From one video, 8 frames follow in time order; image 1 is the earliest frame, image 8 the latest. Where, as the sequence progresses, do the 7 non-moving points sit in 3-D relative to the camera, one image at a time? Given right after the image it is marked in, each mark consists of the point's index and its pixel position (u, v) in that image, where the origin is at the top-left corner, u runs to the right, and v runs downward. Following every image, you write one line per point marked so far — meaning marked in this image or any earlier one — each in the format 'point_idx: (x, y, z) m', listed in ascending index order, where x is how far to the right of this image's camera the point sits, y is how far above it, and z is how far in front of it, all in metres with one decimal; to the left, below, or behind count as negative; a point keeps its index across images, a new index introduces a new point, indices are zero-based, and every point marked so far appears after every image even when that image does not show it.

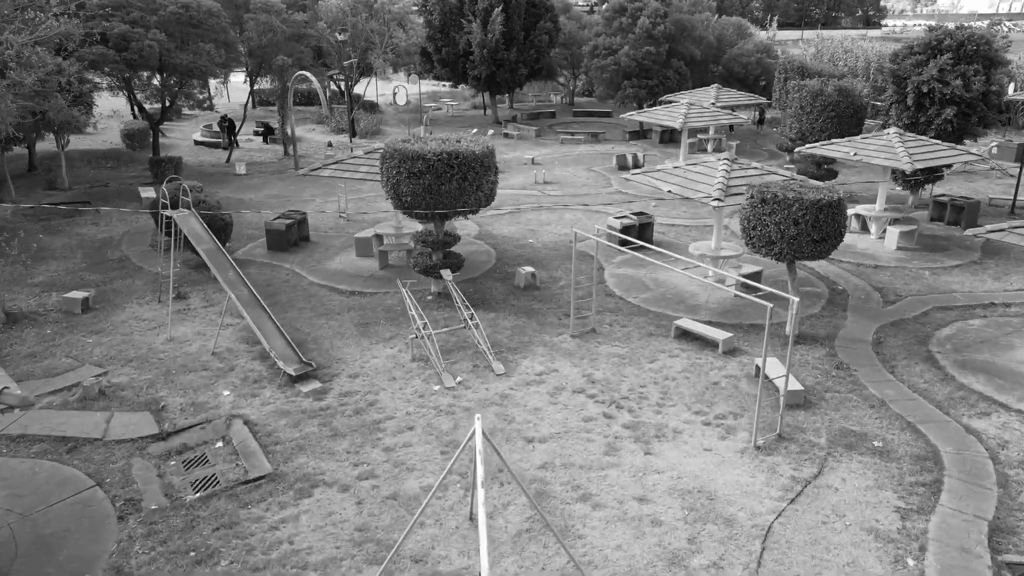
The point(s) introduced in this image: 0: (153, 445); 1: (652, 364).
0: (-5.5, -2.4, +11.0) m
1: (+2.6, -1.4, +13.5) m
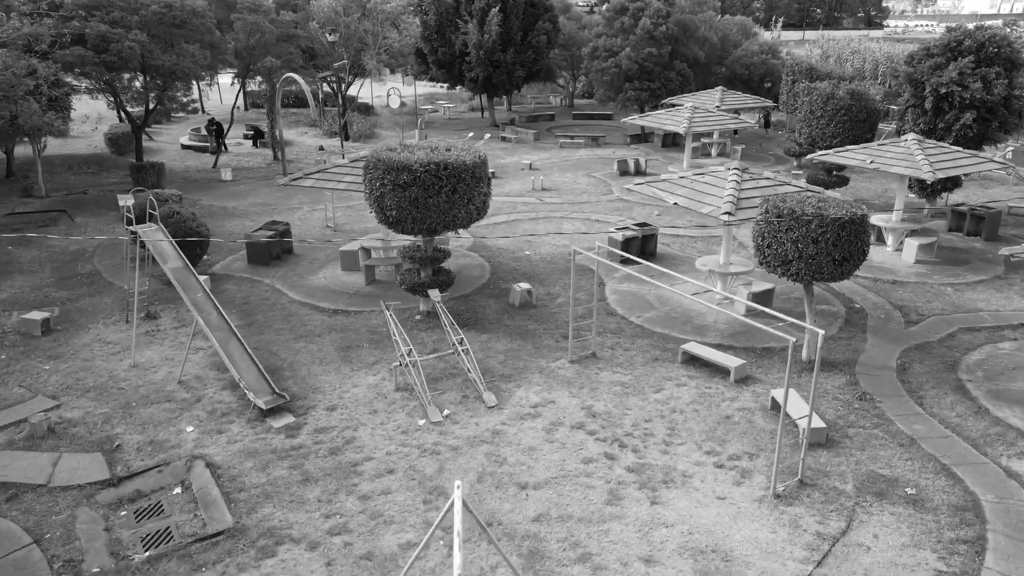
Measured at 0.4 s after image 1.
0: (-5.6, -2.8, +9.9) m
1: (+2.5, -1.8, +12.4) m
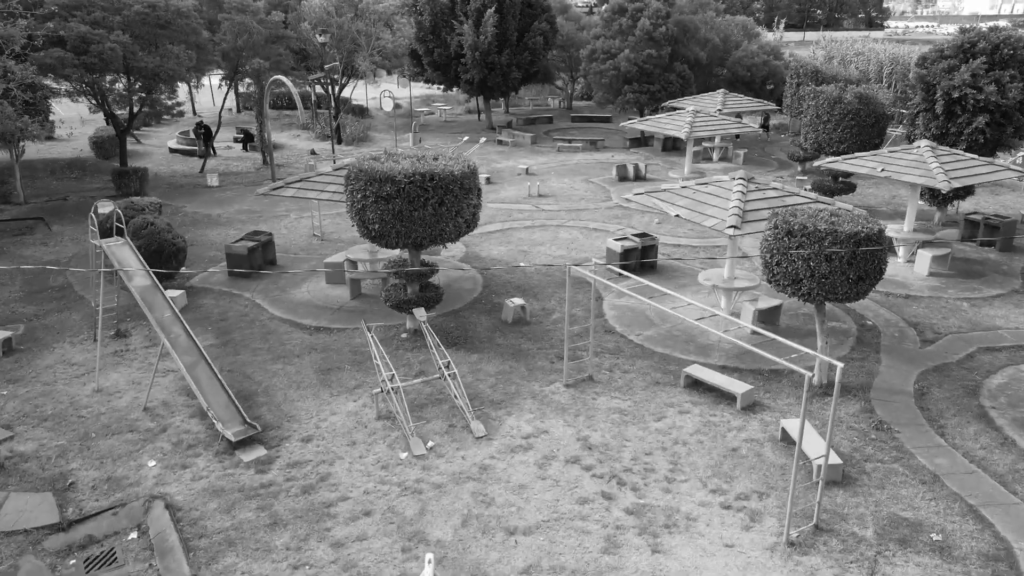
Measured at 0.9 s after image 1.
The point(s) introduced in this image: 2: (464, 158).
0: (-5.8, -3.2, +9.0) m
1: (+2.4, -2.2, +11.5) m
2: (-0.9, +2.5, +14.0) m
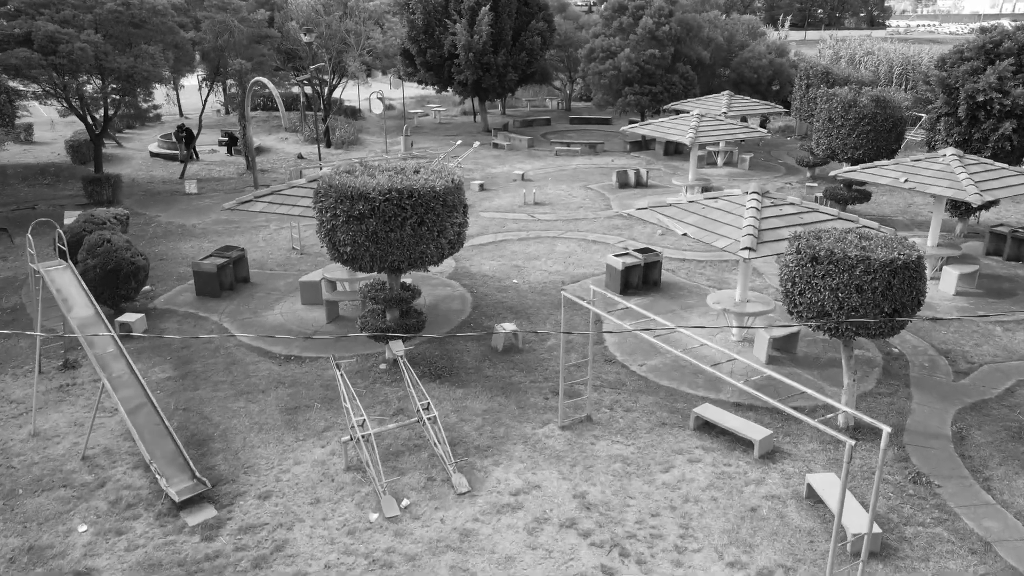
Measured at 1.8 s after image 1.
0: (-6.0, -3.6, +7.6) m
1: (+2.2, -2.6, +10.1) m
2: (-1.1, +2.0, +12.6) m
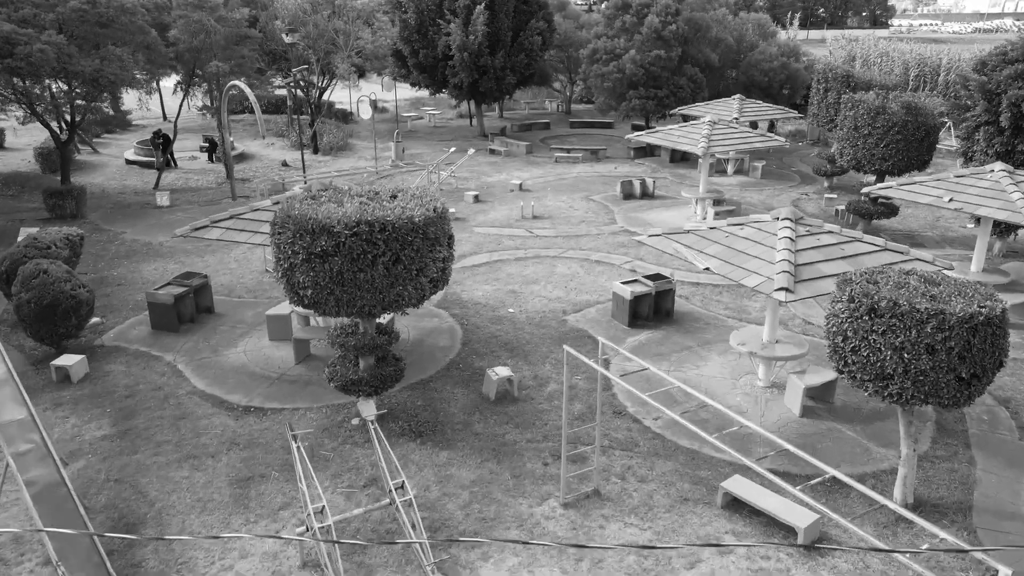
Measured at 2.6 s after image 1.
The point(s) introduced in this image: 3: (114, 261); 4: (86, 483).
0: (-6.1, -4.3, +5.8) m
1: (+2.1, -3.3, +8.3) m
2: (-1.2, +1.4, +10.8) m
3: (-10.4, +0.7, +18.6) m
4: (-5.9, -2.7, +9.9) m
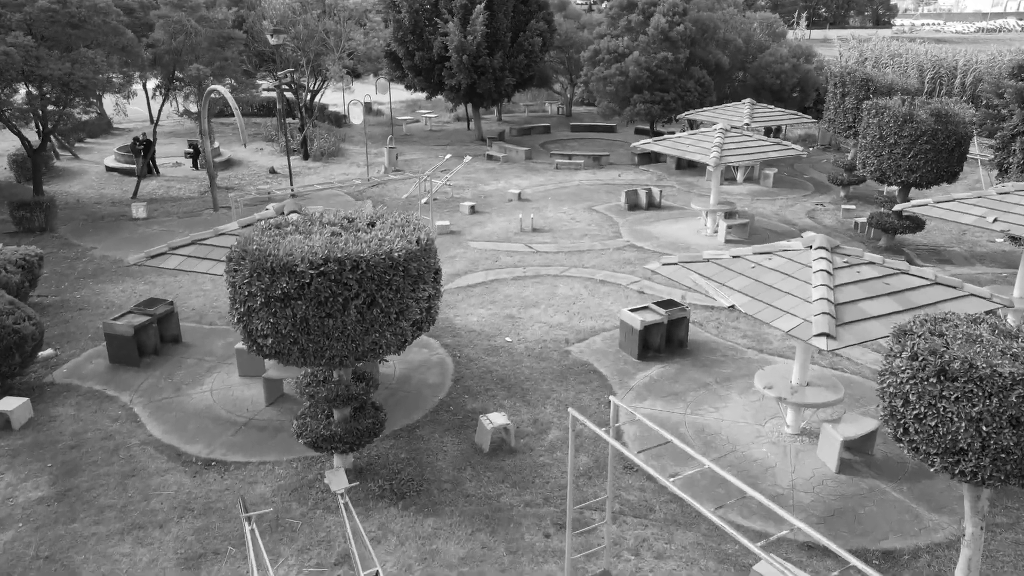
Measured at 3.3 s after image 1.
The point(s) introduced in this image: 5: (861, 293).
0: (-6.1, -4.8, +4.4) m
1: (+2.0, -3.8, +6.9) m
2: (-1.3, +0.8, +9.4) m
3: (-10.4, +0.2, +17.2) m
4: (-5.9, -3.2, +8.5) m
5: (+4.5, -0.1, +9.2) m
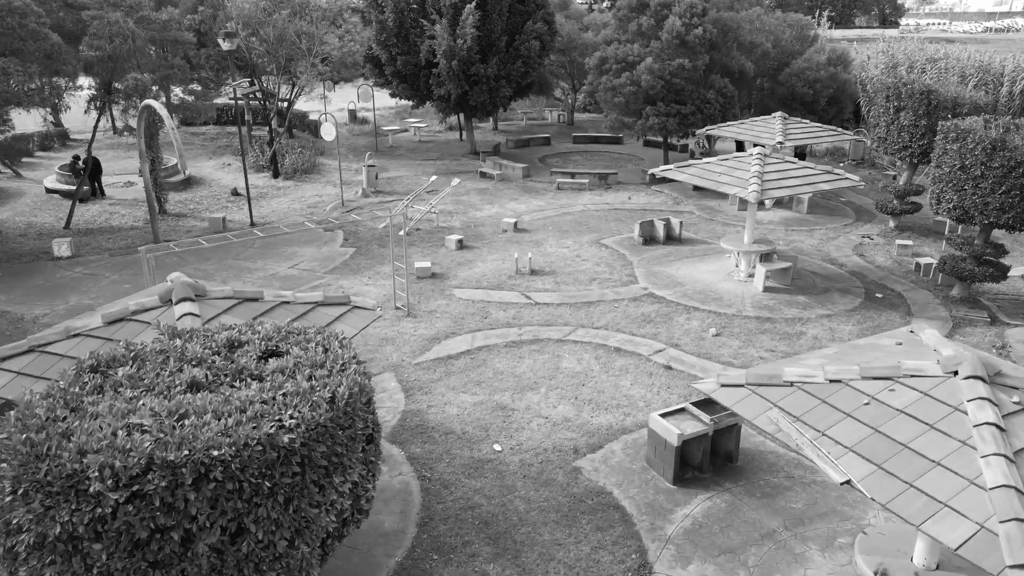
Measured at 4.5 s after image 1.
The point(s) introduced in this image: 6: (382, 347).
0: (-6.3, -6.2, +0.8) m
1: (+1.9, -5.2, +3.4) m
2: (-1.4, -0.5, +5.8) m
3: (-10.6, -1.2, +13.6) m
4: (-6.1, -4.6, +4.9) m
5: (+4.4, -1.4, +5.6) m
6: (-2.6, -1.2, +14.0) m
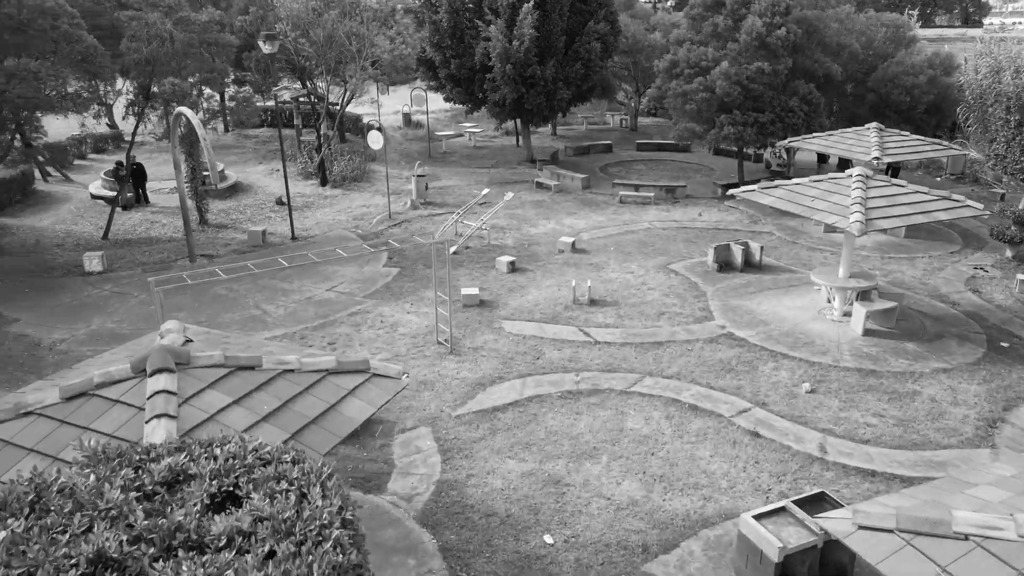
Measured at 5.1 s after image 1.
0: (-6.4, -6.8, -0.6) m
1: (+1.9, -6.0, +1.3) m
2: (-1.1, -1.2, +4.0) m
3: (-9.6, -1.6, +12.5) m
4: (-5.9, -5.2, +3.5) m
5: (+4.7, -2.3, +3.4) m
6: (-1.6, -1.8, +12.3) m
